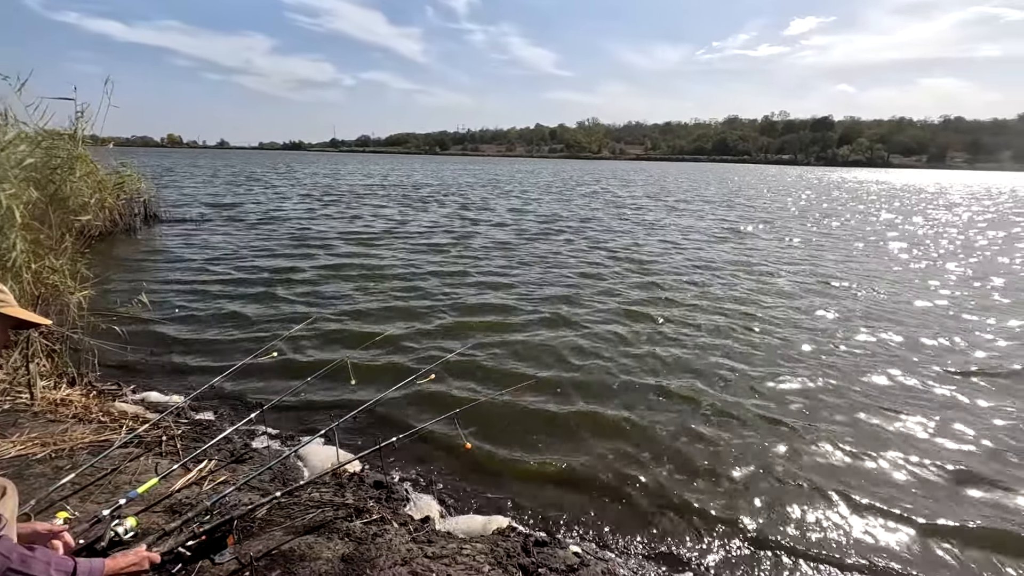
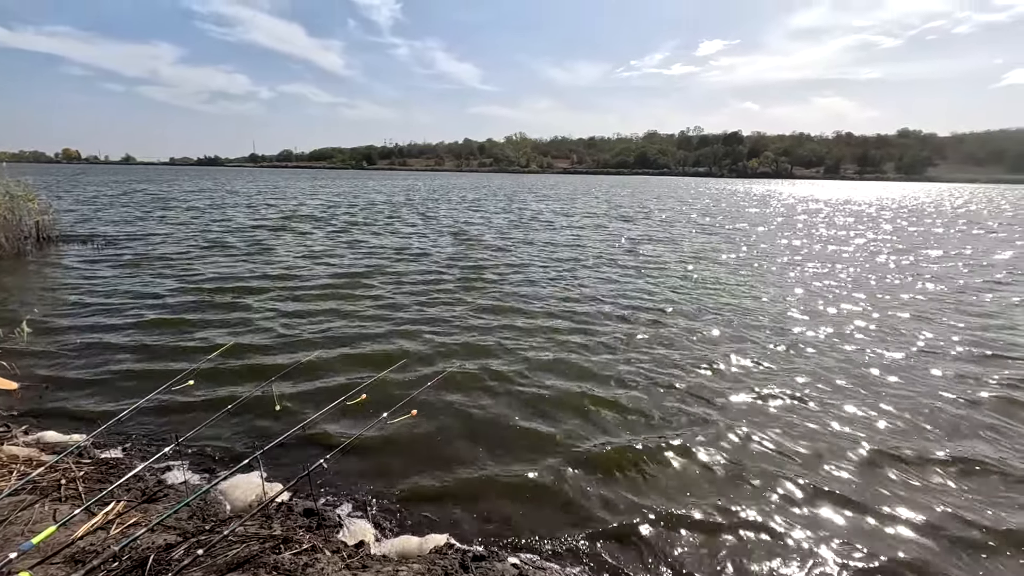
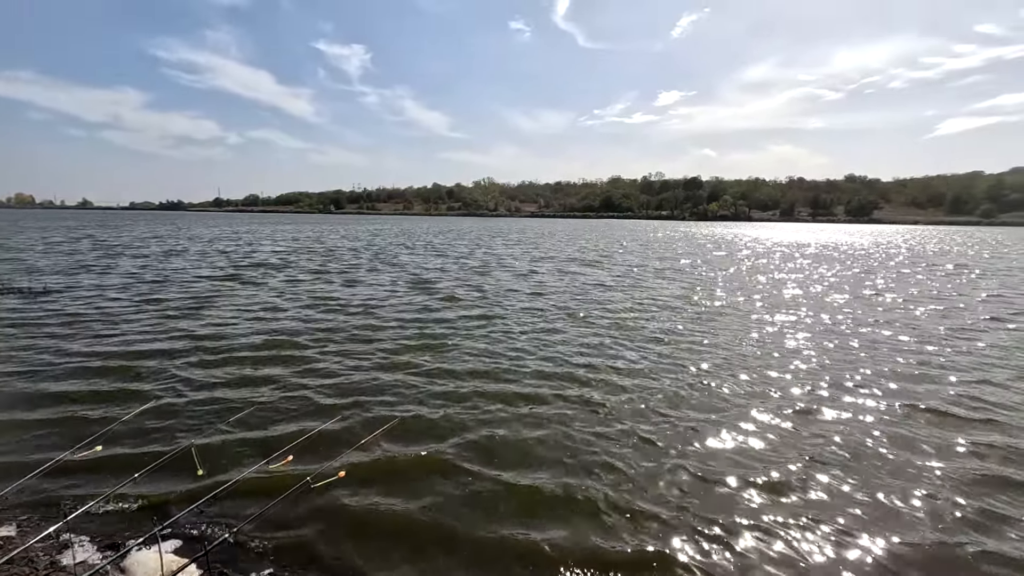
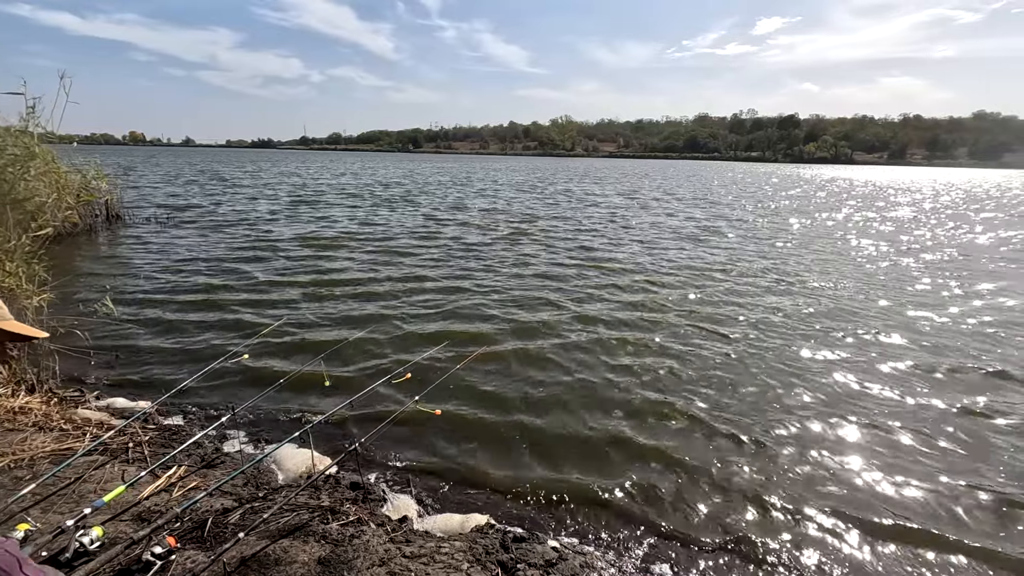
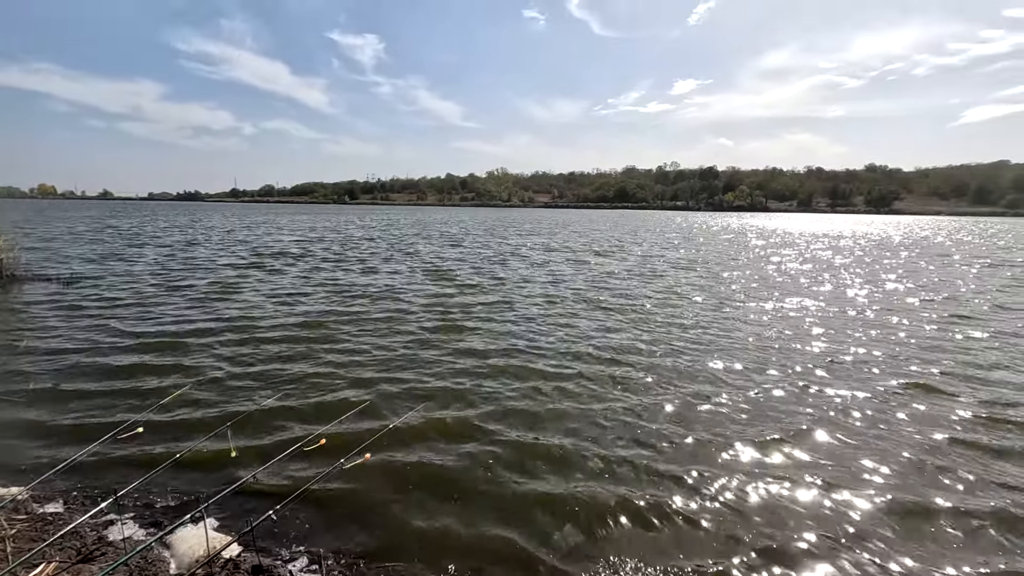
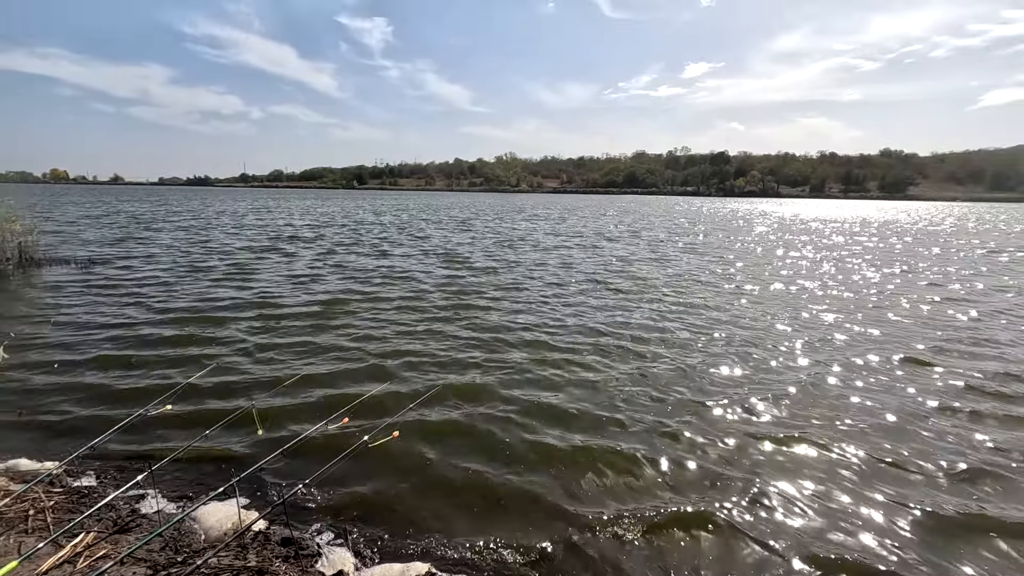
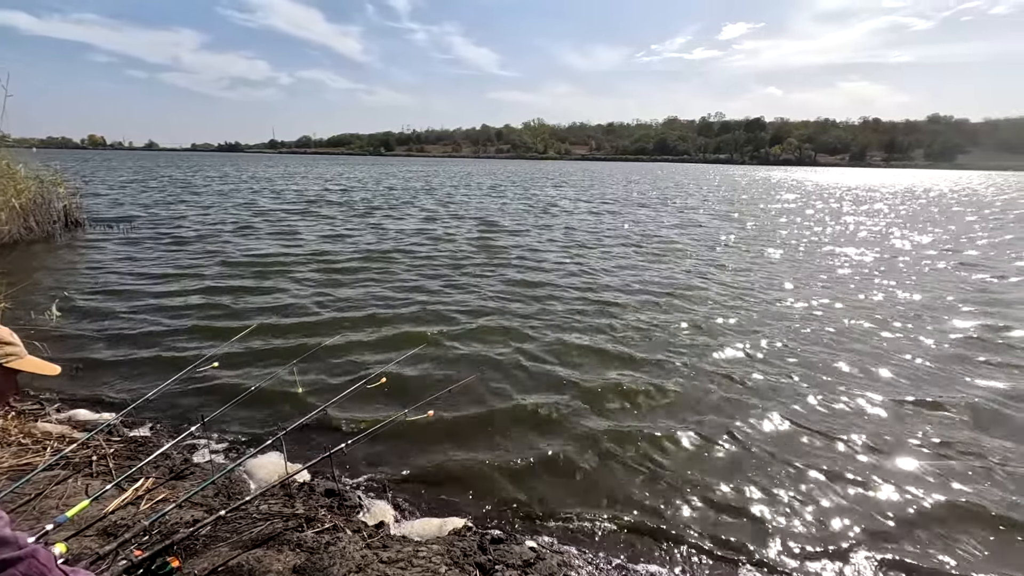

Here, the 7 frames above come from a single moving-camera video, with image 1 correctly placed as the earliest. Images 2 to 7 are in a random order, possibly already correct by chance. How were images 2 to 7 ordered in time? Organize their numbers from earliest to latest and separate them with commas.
4, 7, 2, 6, 5, 3
